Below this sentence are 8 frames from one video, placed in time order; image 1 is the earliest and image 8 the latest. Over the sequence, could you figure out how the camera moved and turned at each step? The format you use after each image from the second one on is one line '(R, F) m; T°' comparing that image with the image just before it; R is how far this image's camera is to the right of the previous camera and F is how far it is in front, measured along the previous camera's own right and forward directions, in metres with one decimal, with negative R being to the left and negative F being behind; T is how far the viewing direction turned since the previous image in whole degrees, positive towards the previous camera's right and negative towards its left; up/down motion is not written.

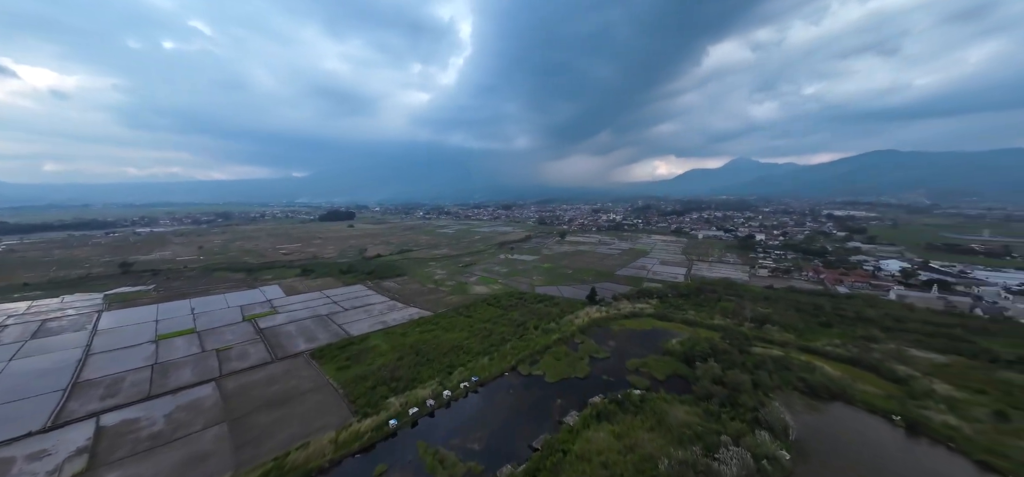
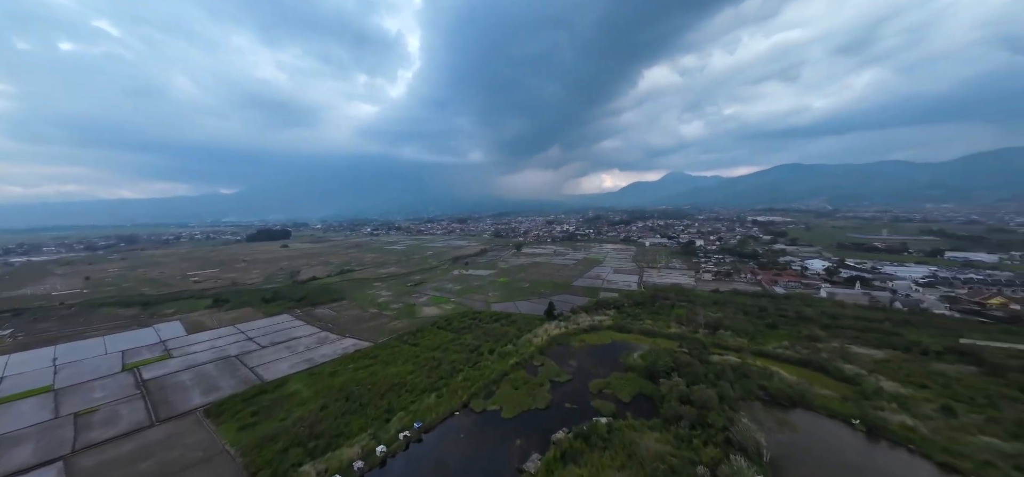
(+0.5, +2.1) m; +8°
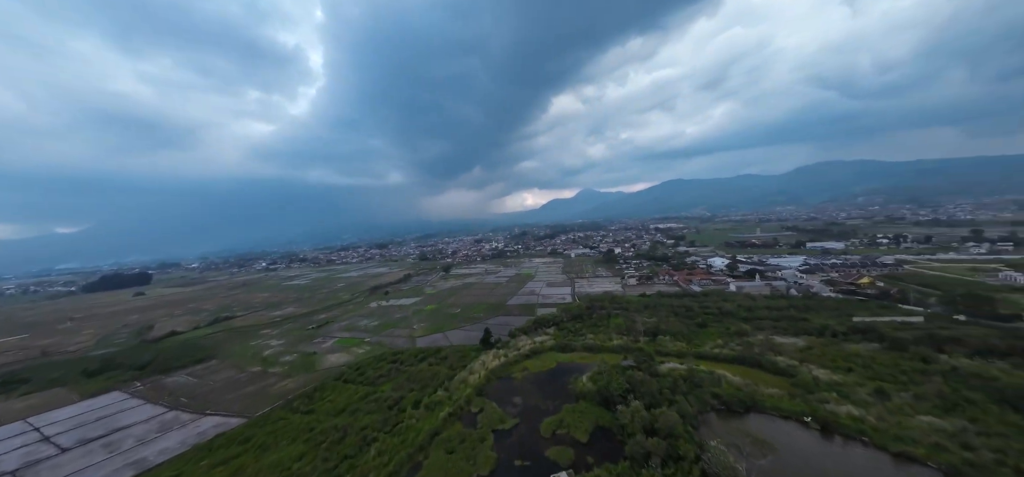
(+0.3, +3.2) m; +13°
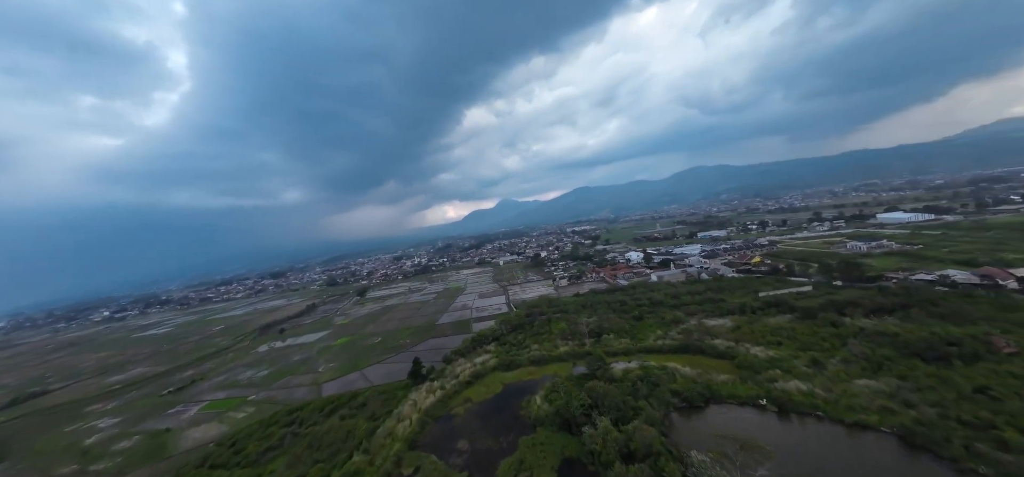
(-0.2, +2.9) m; +13°
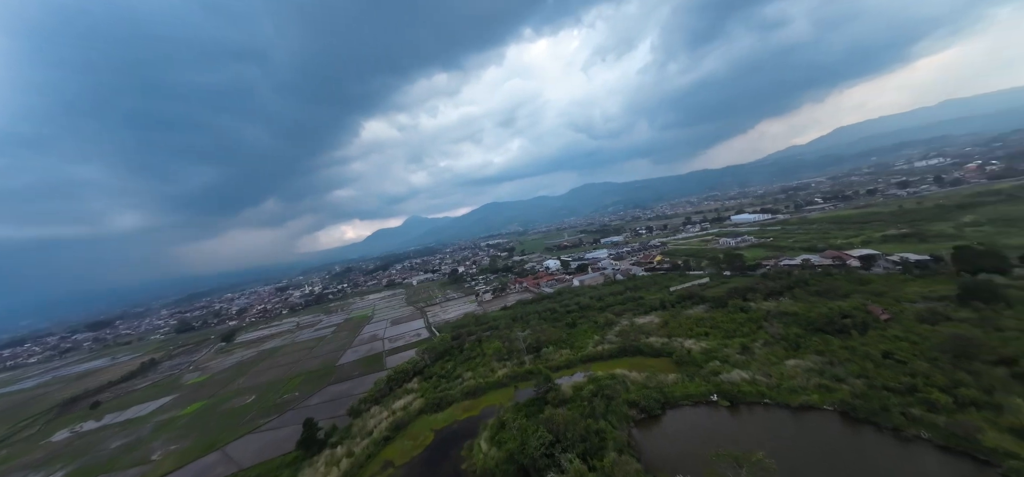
(-0.7, +2.9) m; +16°
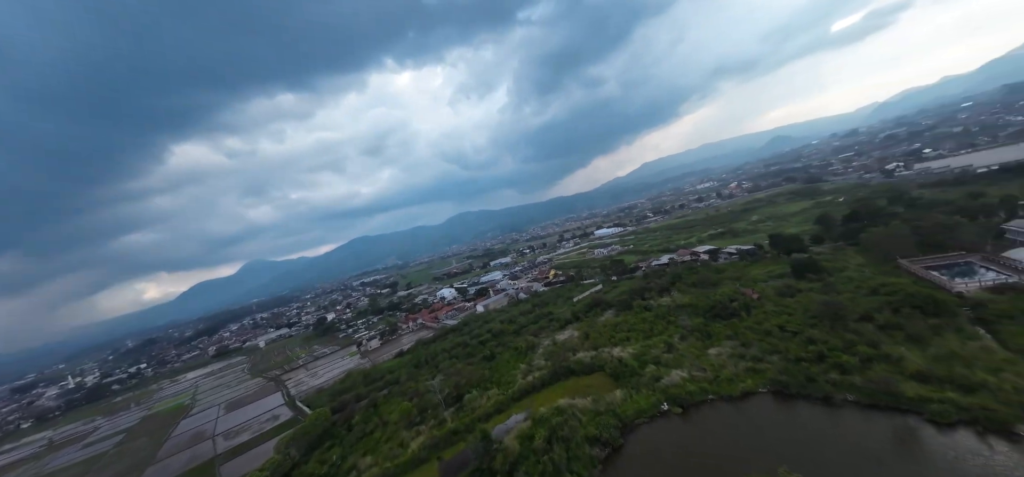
(-1.2, +3.4) m; +21°
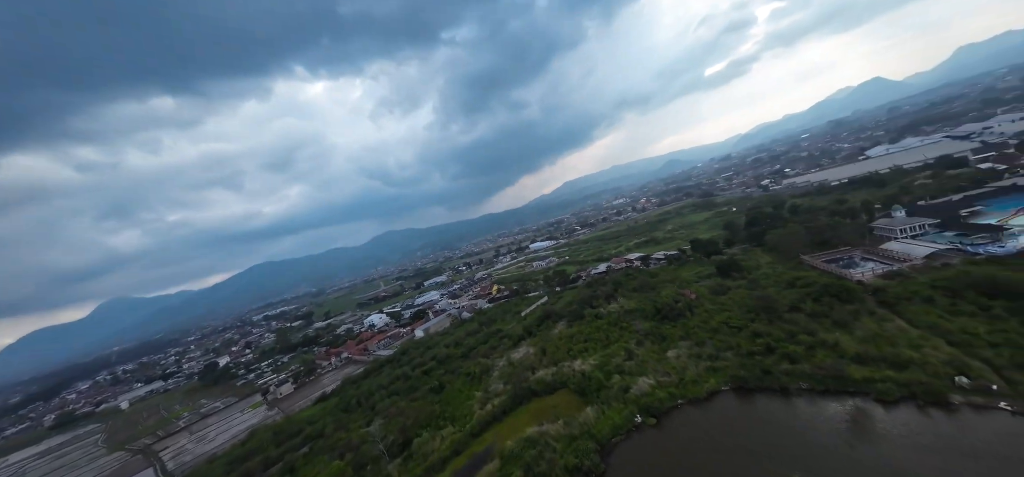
(-0.9, +1.6) m; +12°
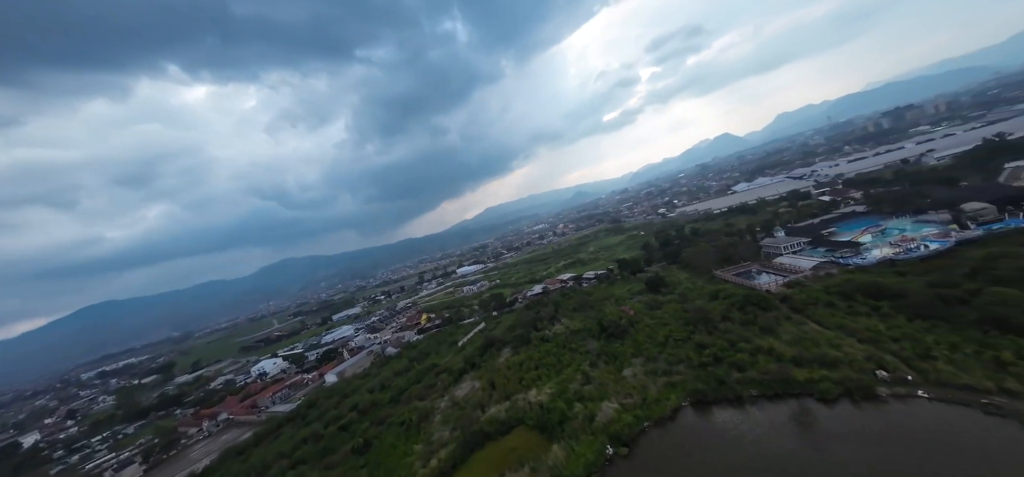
(-1.2, +1.7) m; +14°
